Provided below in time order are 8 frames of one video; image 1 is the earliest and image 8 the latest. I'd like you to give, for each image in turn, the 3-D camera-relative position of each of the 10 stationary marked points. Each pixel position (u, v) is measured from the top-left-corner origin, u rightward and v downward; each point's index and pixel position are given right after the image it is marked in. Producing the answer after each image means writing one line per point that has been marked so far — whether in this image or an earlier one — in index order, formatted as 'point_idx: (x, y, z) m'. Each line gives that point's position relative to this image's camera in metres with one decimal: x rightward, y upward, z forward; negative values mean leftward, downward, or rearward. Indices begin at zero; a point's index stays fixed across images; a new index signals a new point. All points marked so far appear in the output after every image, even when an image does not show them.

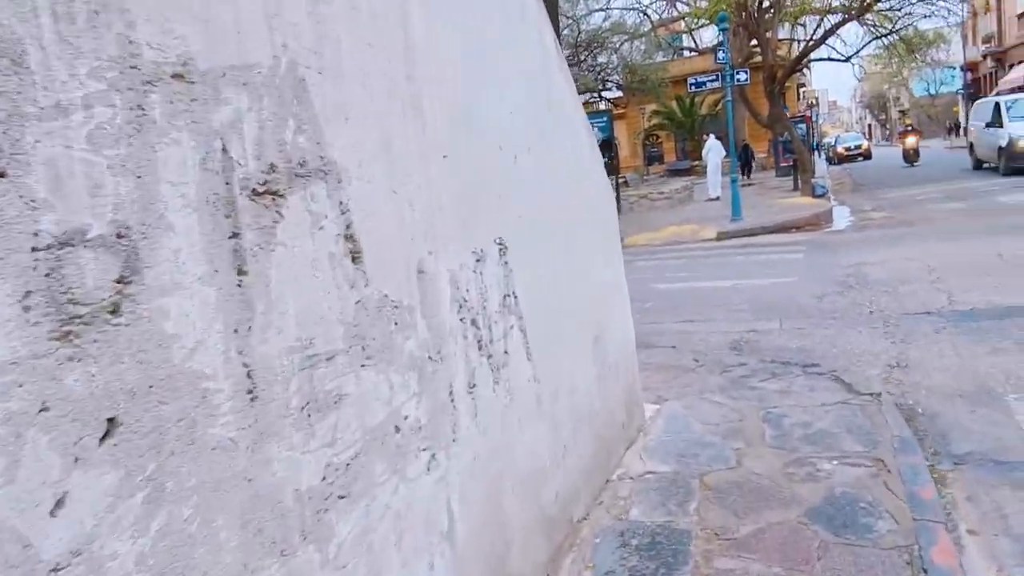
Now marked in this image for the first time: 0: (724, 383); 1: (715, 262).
0: (+1.3, -0.6, +4.7) m
1: (+2.9, +0.4, +10.8) m
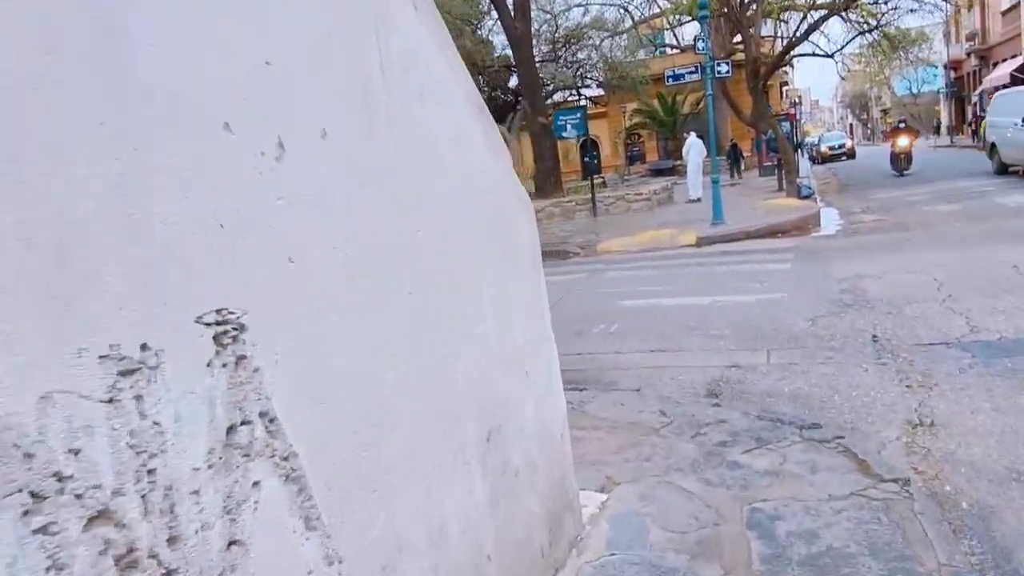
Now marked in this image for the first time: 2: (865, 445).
0: (+0.9, -0.8, +3.5) m
1: (+2.3, +0.2, +9.7) m
2: (+1.7, -0.7, +3.6) m
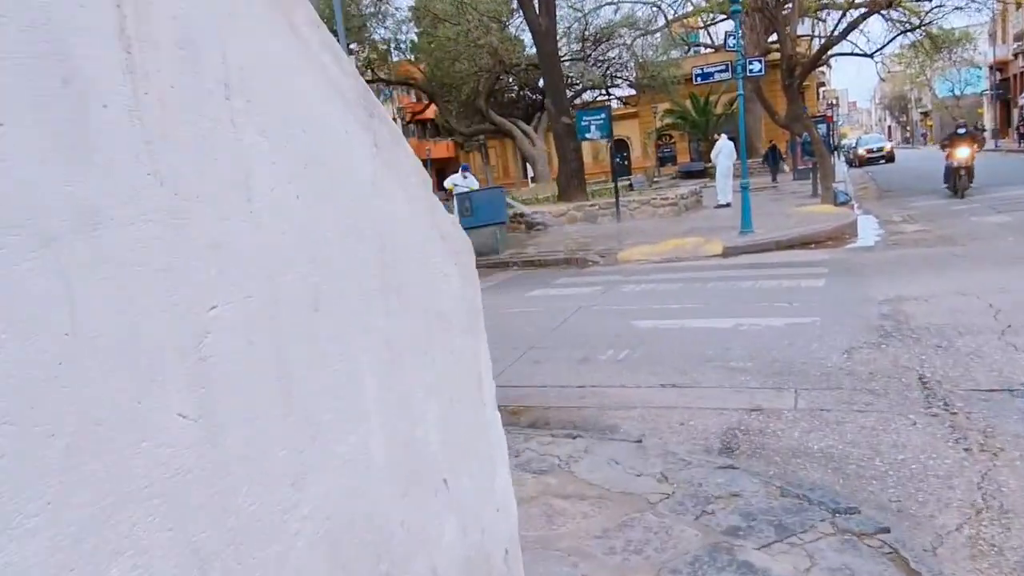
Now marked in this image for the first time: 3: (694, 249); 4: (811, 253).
0: (+0.7, -1.0, +2.8) m
1: (+2.4, 0.0, +8.9) m
2: (+1.5, -0.9, +2.8) m
3: (+3.0, +0.6, +12.2) m
4: (+4.3, +0.5, +11.0) m
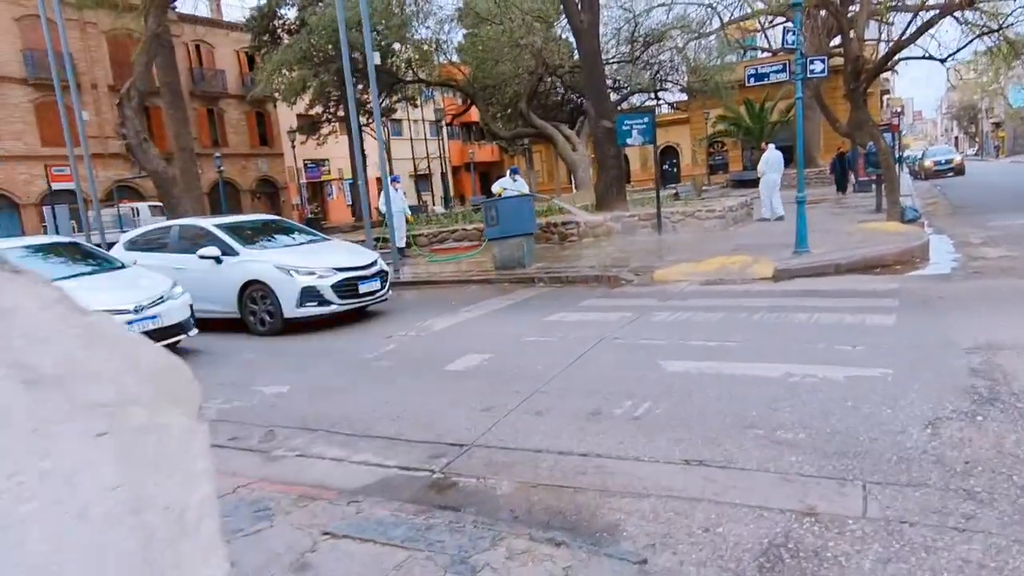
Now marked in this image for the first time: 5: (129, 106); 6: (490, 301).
0: (+0.4, -1.2, +1.6) m
1: (+2.5, -0.3, +7.6) m
2: (+1.2, -1.2, +1.6) m
3: (+3.3, +0.3, +10.9) m
4: (+4.6, +0.1, +9.6) m
5: (-8.3, +4.0, +16.4) m
6: (-0.3, -0.2, +10.9) m
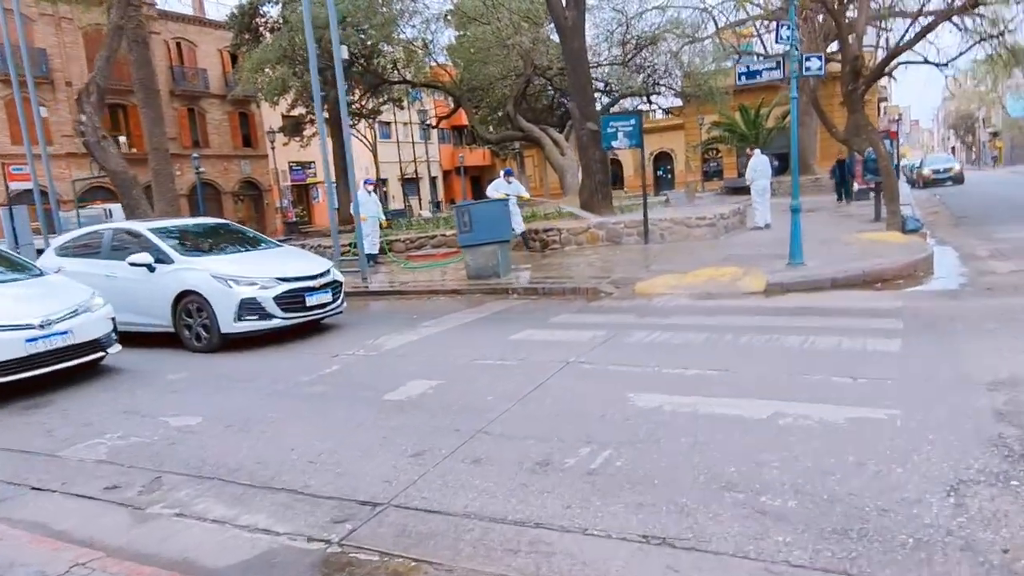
0: (+0.1, -1.3, +0.7) m
1: (+2.1, -0.5, +6.7) m
2: (+0.9, -1.3, +0.7) m
3: (+2.9, +0.1, +10.1) m
4: (+4.2, -0.1, +8.7) m
5: (-8.7, +3.8, +15.5) m
6: (-0.7, -0.3, +10.0) m
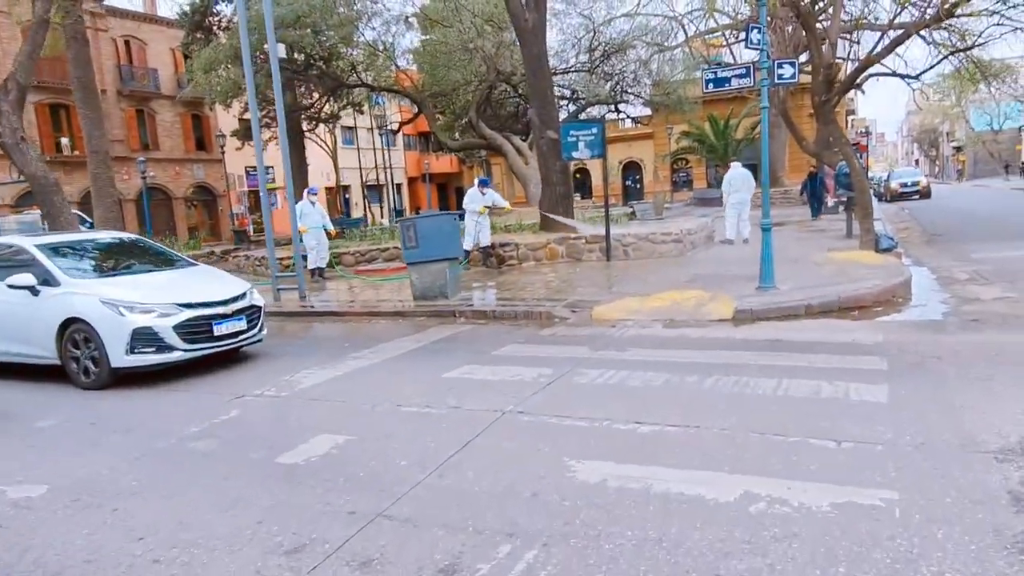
0: (-0.3, -1.5, -0.2) m
1: (+1.6, -0.8, +5.8) m
2: (+0.5, -1.5, -0.2) m
3: (+2.3, -0.2, +9.2) m
4: (+3.6, -0.4, +7.9) m
5: (-9.5, +3.6, +14.2) m
6: (-1.4, -0.6, +9.0) m
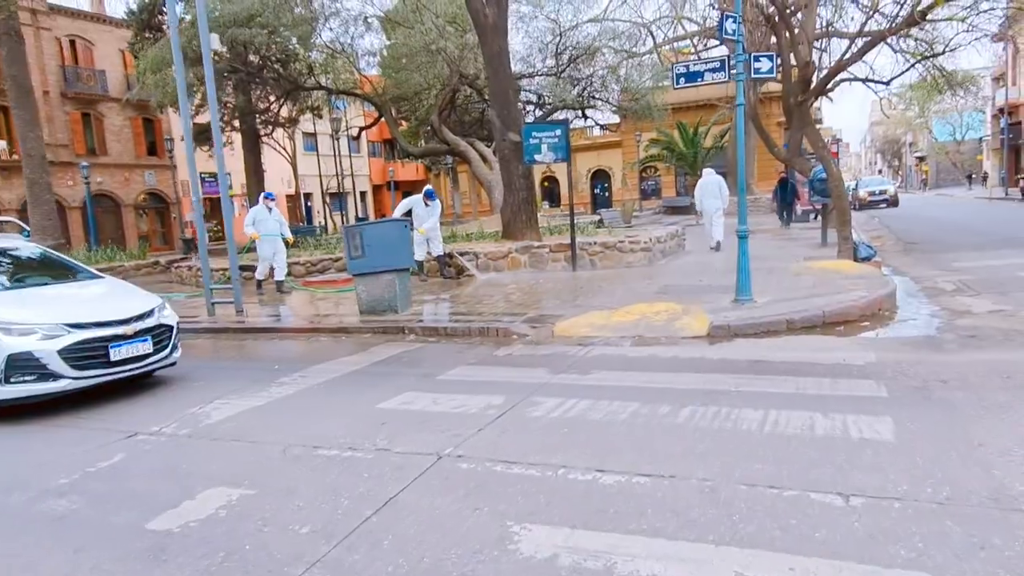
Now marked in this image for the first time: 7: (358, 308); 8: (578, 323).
0: (-0.4, -1.5, -1.2) m
1: (+1.2, -0.9, +5.0) m
2: (+0.4, -1.6, -1.1) m
3: (+1.7, -0.4, +8.4) m
4: (+3.1, -0.5, +7.1) m
5: (-10.2, +3.3, +13.0) m
6: (-1.9, -0.8, +8.0) m
7: (-2.1, -0.3, +10.2) m
8: (+0.8, -0.4, +8.7) m
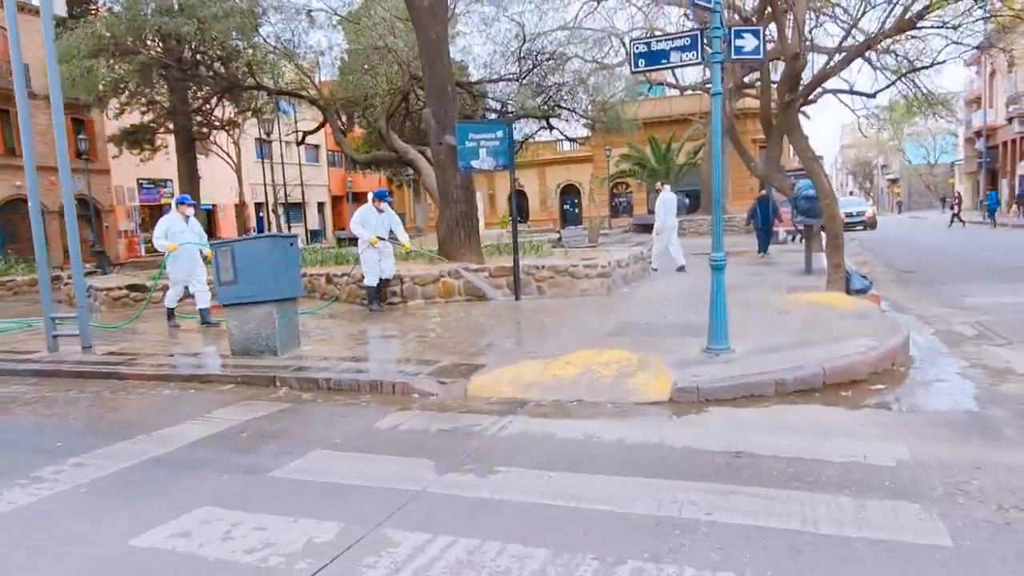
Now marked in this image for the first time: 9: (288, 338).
0: (-0.9, -1.7, -3.3) m
1: (+0.5, -1.2, +2.9) m
2: (-0.1, -1.7, -3.3) m
3: (+0.9, -0.8, +6.3) m
4: (+2.3, -0.9, +5.1) m
5: (-11.1, +3.0, +10.6) m
6: (-2.7, -1.1, +5.8) m
7: (-3.0, -0.6, +8.0) m
8: (-0.1, -0.8, +6.6) m
9: (-2.3, -0.5, +8.0) m
